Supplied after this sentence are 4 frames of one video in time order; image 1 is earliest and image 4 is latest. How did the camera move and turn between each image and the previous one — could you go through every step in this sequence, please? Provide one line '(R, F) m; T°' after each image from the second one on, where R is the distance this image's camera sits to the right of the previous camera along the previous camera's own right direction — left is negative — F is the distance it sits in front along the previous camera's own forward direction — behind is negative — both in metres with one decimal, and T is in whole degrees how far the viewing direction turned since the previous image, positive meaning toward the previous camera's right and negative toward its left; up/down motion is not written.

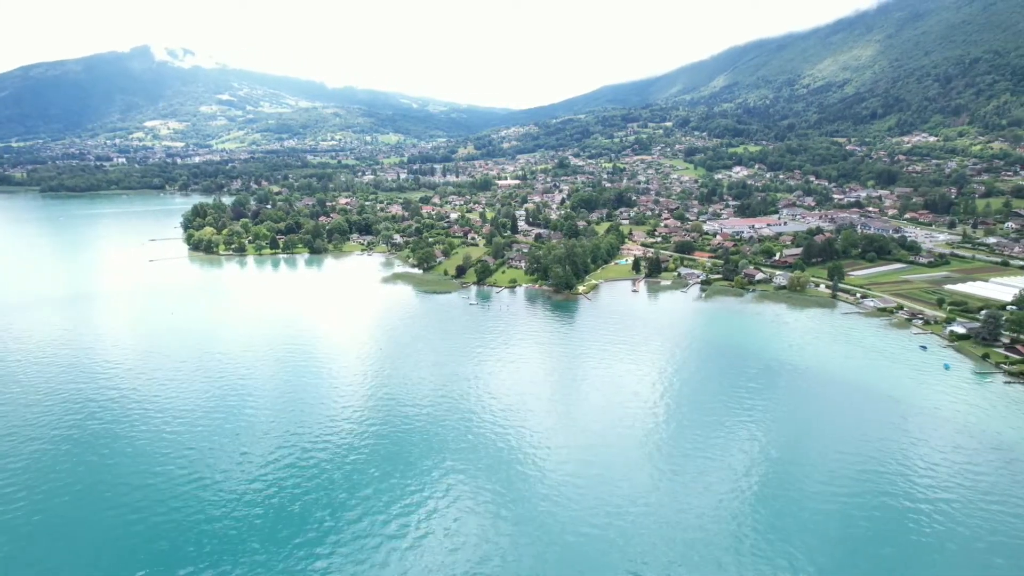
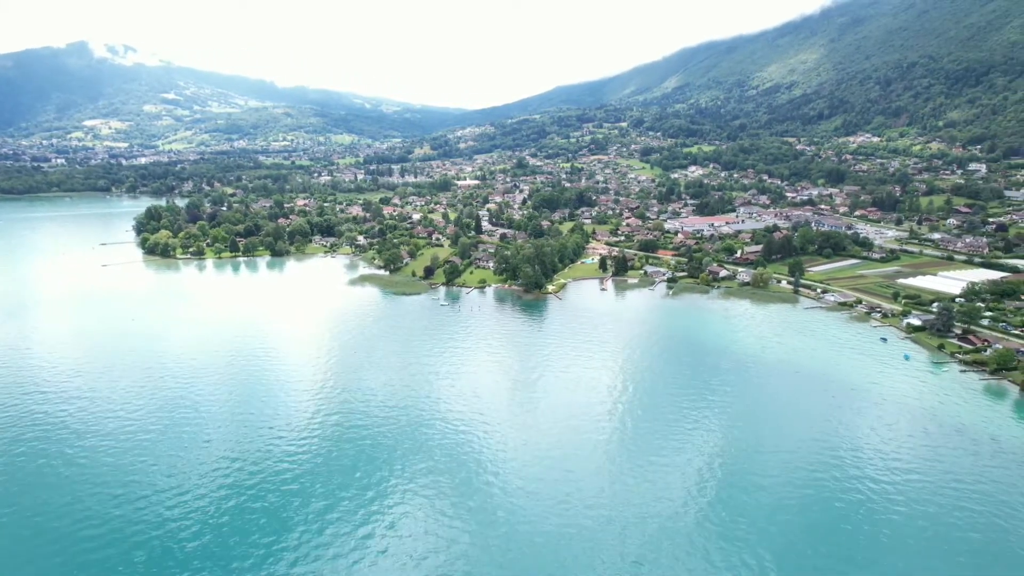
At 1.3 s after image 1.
(-0.3, +0.1) m; +4°
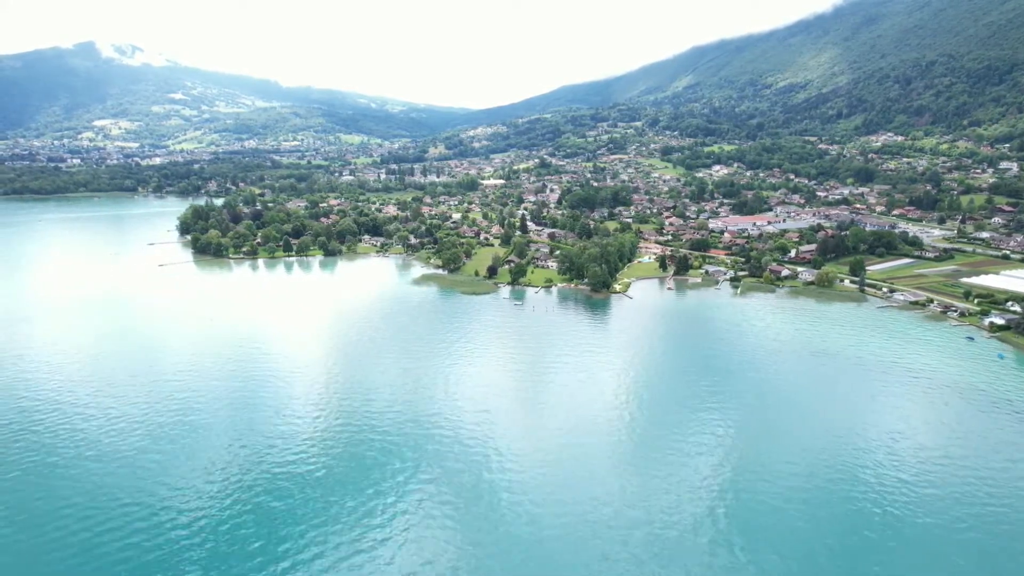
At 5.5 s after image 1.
(-1.8, -0.1) m; 0°
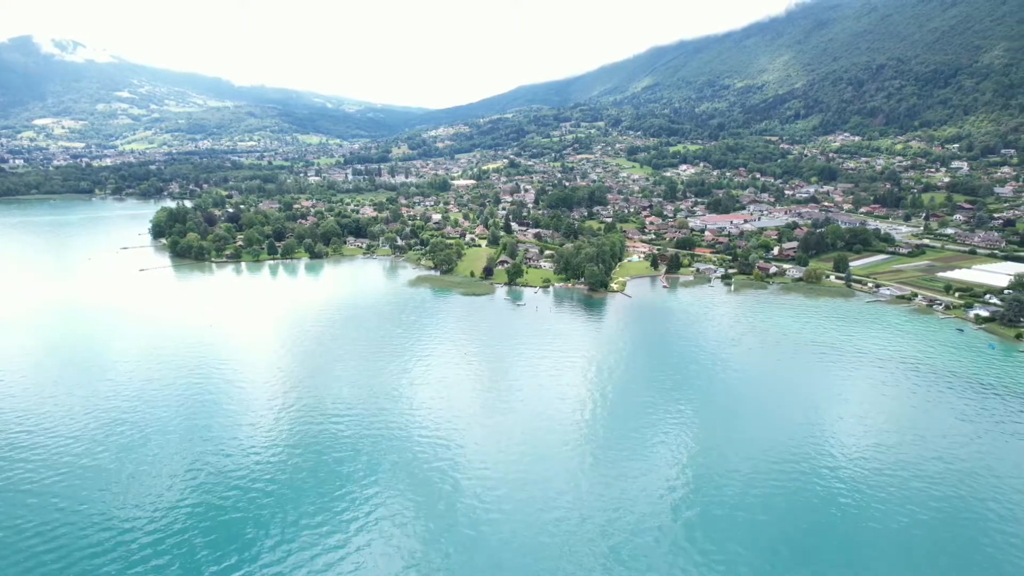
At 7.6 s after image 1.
(-1.0, +0.1) m; +4°
